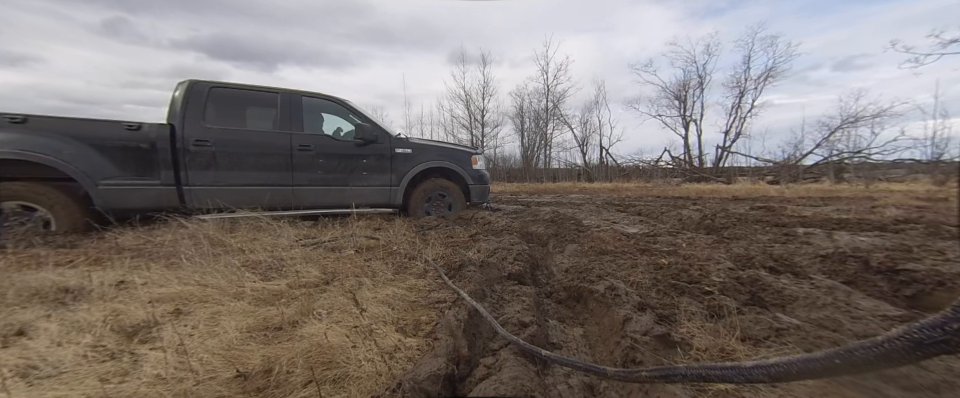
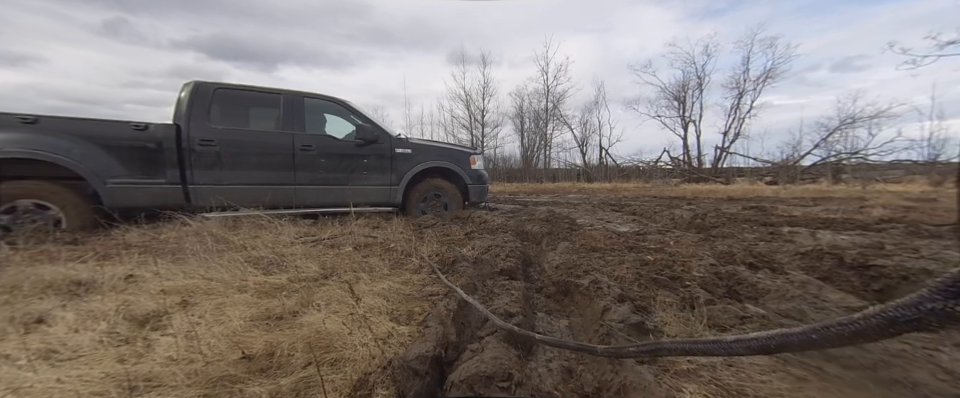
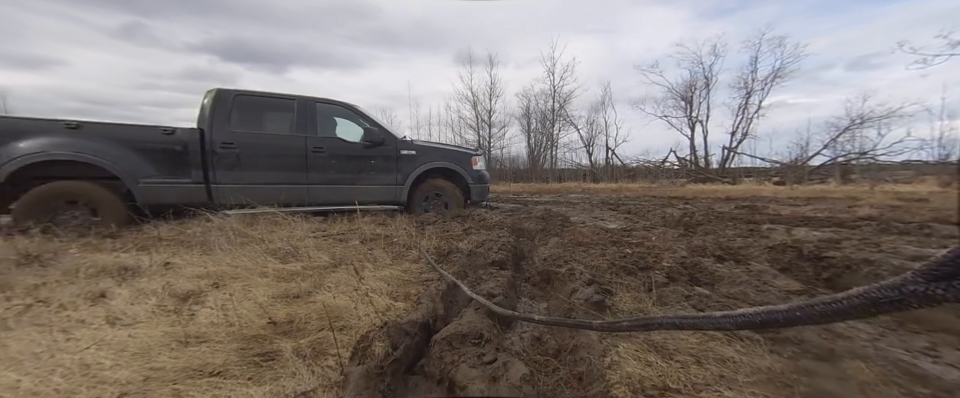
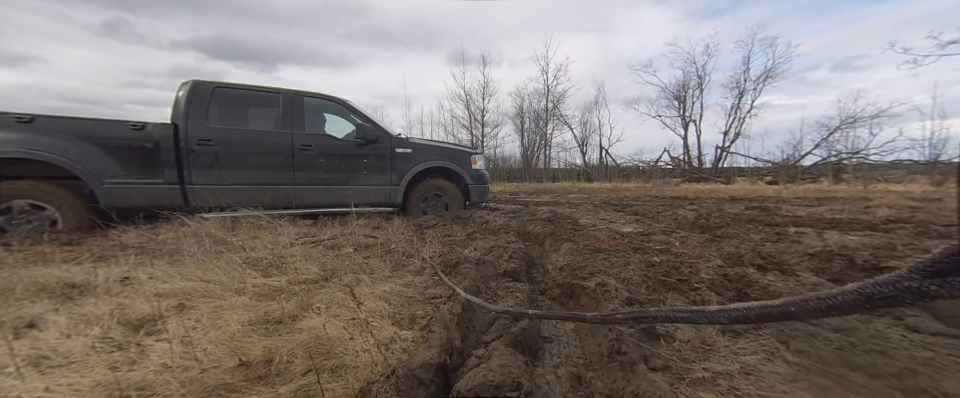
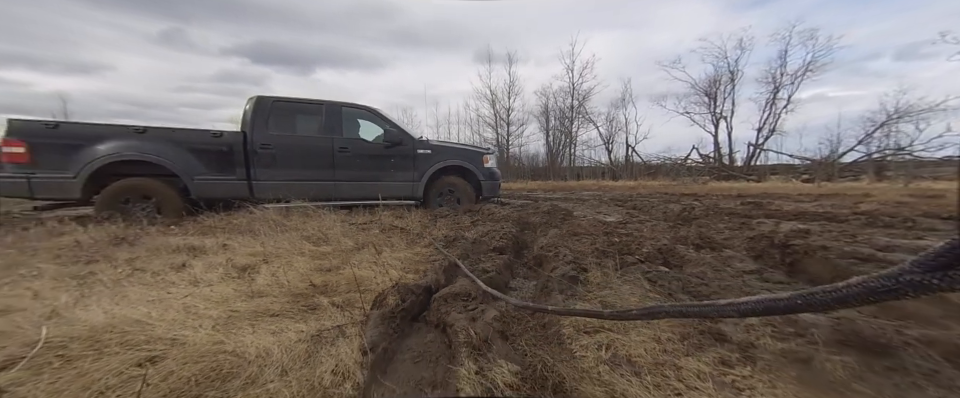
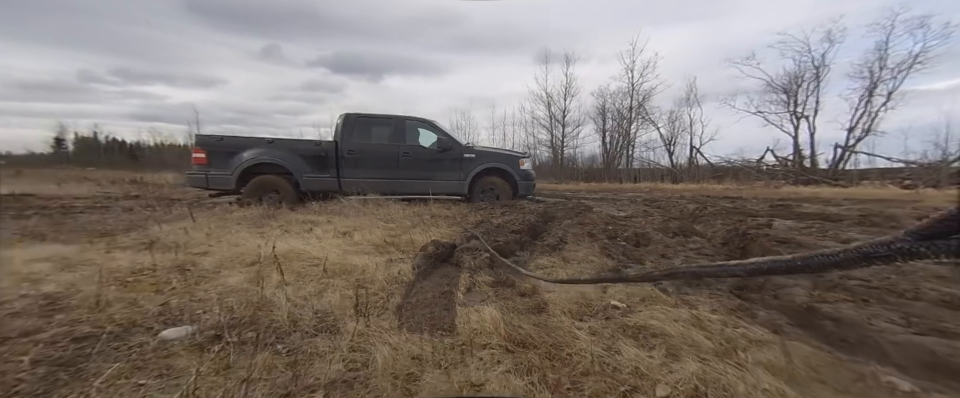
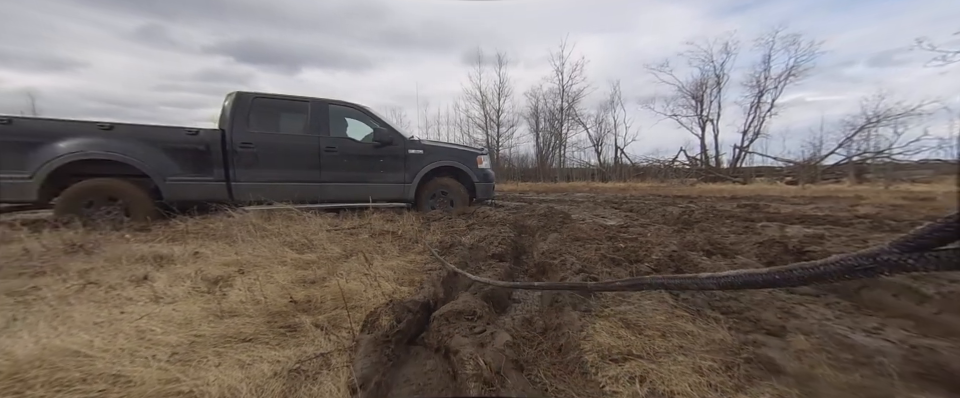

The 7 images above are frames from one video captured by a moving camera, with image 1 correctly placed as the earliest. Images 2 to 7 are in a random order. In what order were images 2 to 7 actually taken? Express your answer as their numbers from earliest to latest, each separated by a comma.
4, 2, 3, 7, 5, 6
